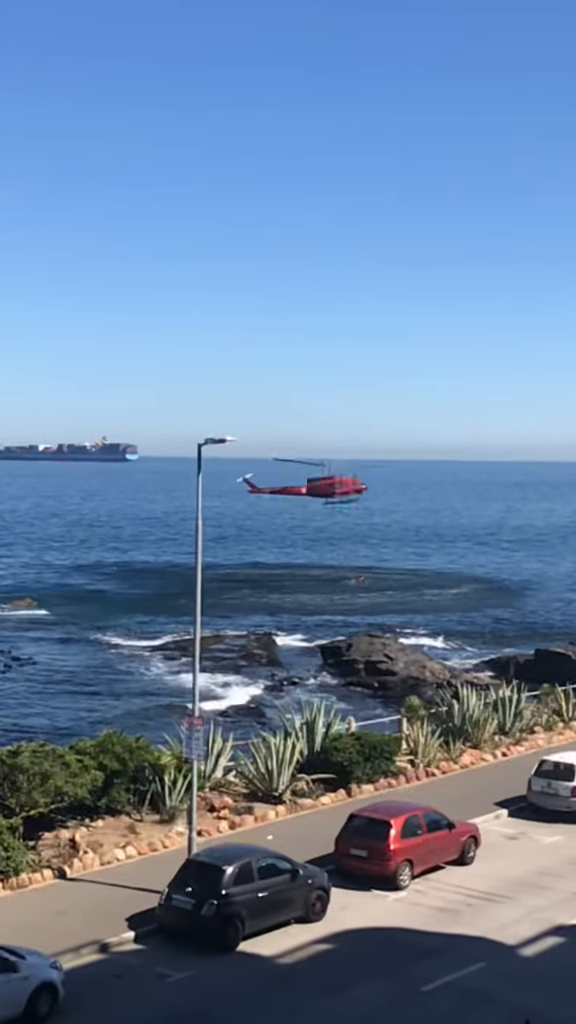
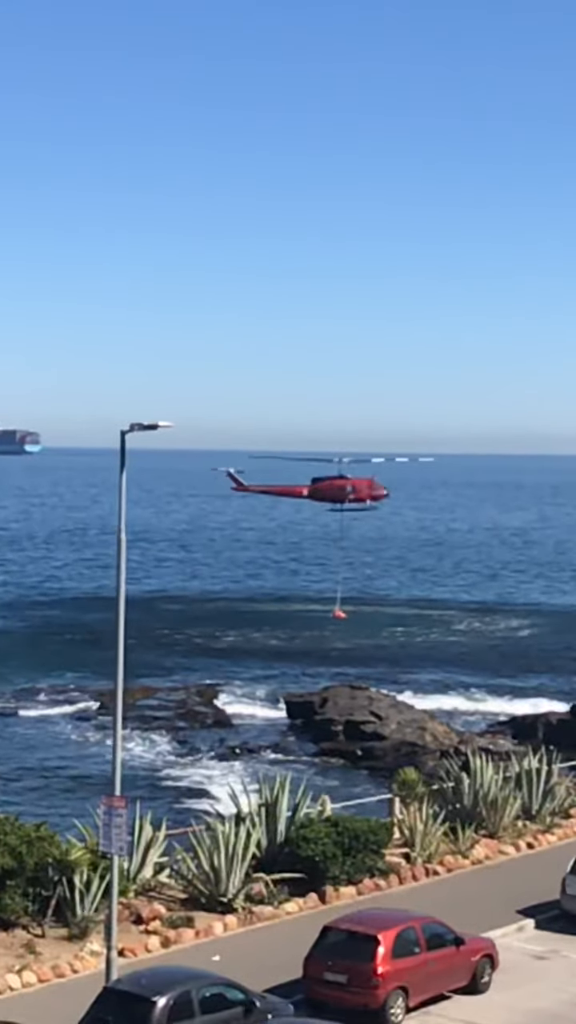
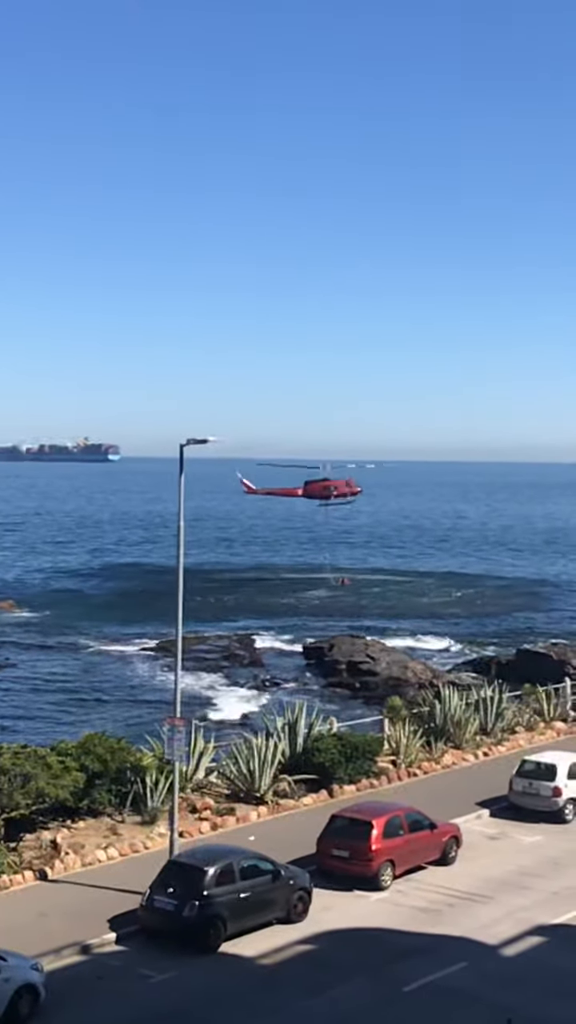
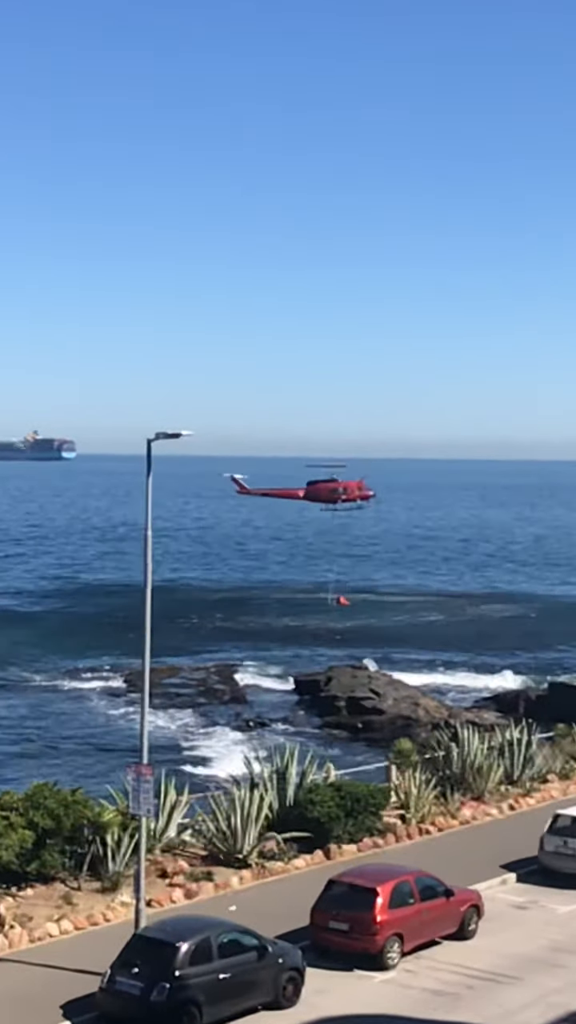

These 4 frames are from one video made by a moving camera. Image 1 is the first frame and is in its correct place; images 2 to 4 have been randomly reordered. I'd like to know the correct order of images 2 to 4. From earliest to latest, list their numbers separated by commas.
3, 4, 2
